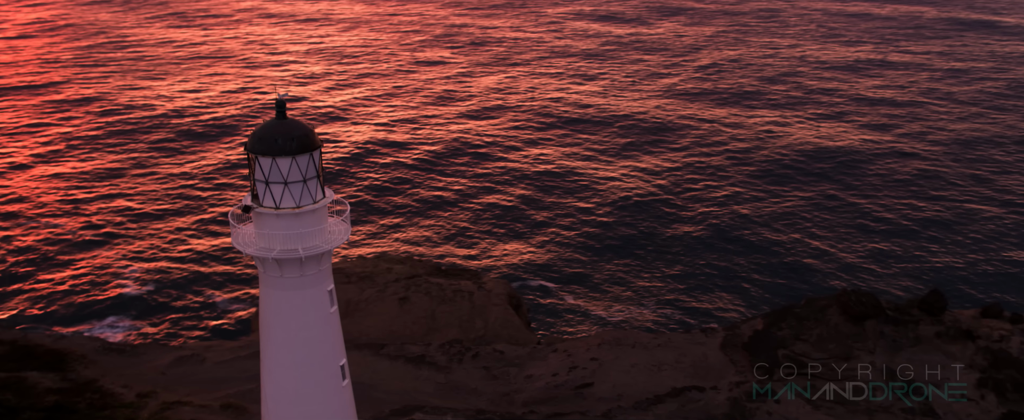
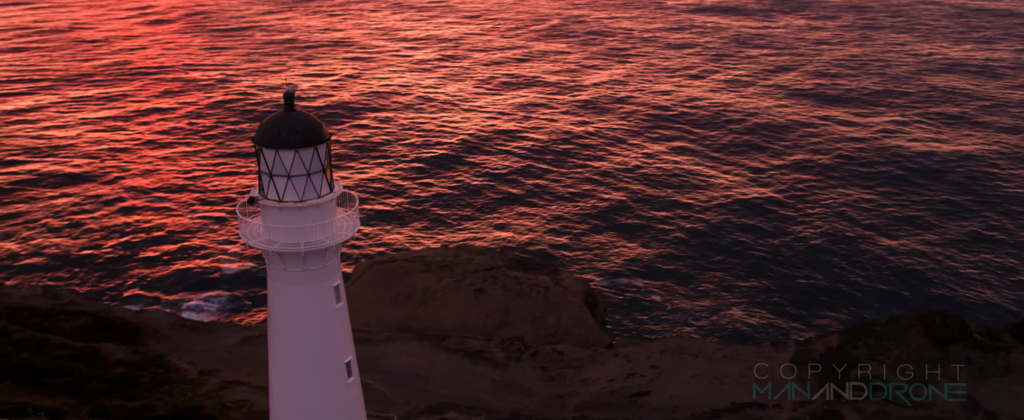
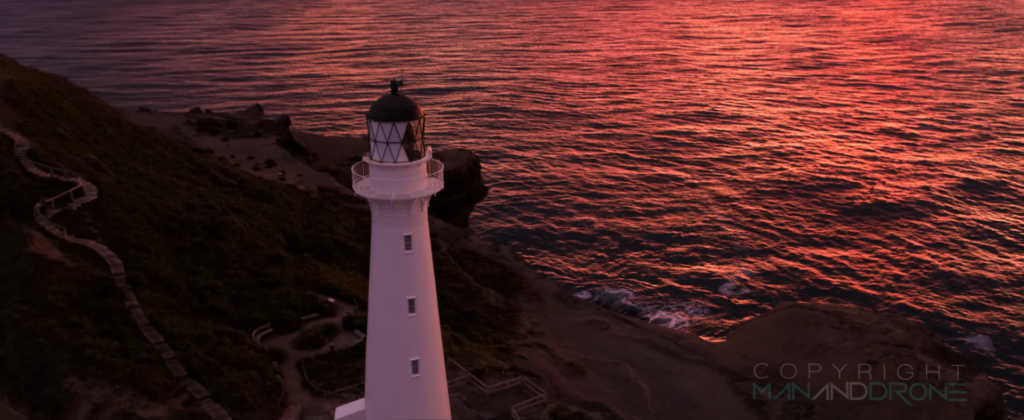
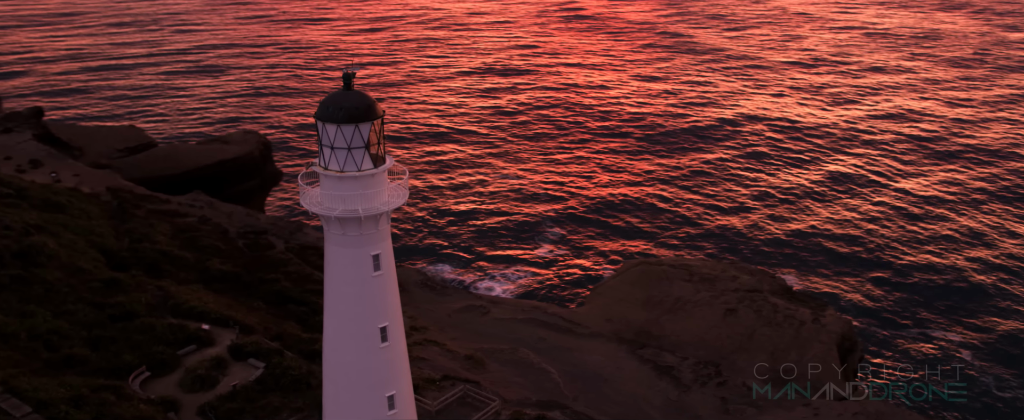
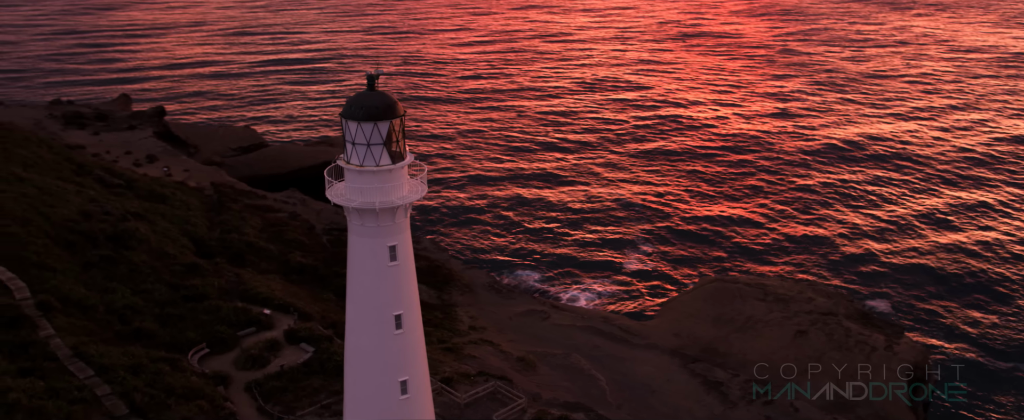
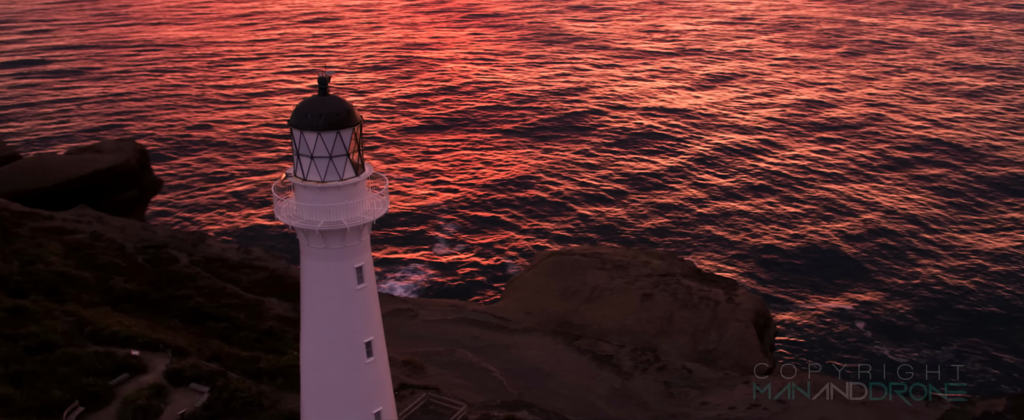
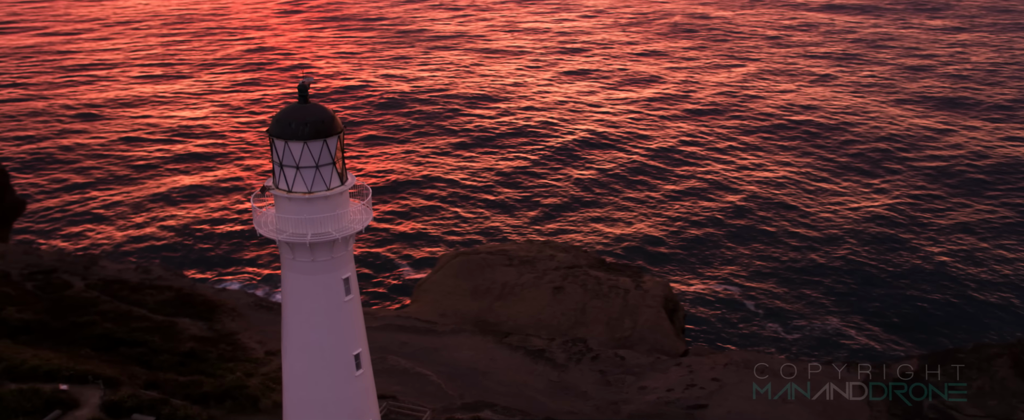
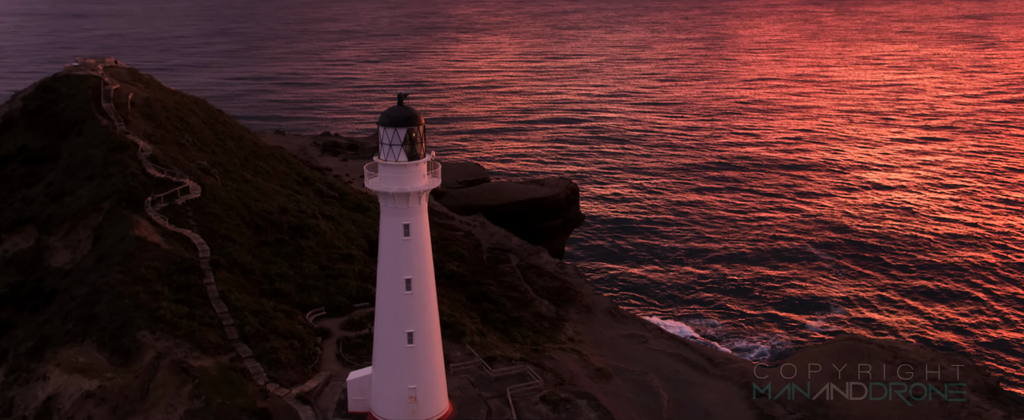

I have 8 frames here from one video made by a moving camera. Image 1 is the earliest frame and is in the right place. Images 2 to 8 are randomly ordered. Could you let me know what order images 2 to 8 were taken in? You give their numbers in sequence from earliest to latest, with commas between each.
2, 7, 6, 4, 5, 3, 8
